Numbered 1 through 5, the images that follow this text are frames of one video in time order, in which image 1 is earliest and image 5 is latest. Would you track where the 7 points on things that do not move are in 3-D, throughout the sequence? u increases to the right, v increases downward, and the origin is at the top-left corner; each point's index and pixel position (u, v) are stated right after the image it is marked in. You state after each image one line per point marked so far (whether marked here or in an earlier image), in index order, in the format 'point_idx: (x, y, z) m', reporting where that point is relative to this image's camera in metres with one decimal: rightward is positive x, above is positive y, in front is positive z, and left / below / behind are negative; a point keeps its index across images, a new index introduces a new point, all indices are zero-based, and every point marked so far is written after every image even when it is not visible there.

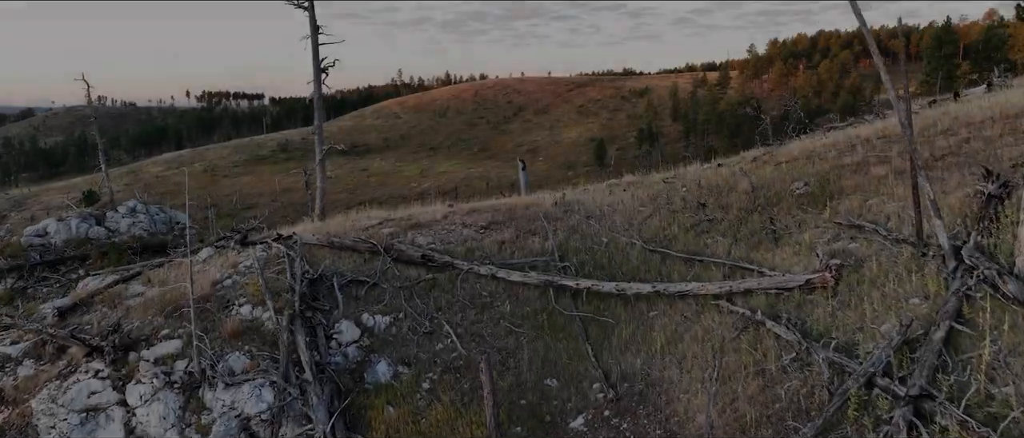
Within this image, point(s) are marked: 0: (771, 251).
0: (+3.6, -0.4, +8.1) m
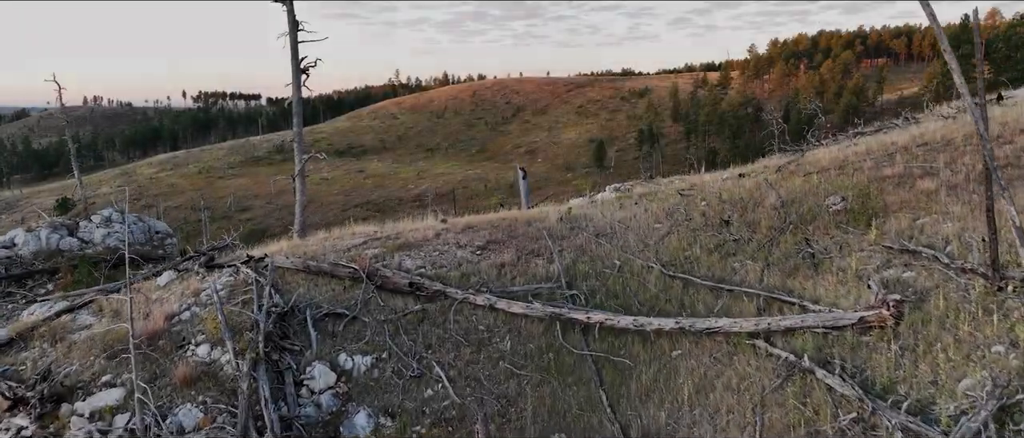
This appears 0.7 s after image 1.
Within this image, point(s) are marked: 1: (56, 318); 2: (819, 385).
0: (+3.6, -0.7, +7.1) m
1: (-6.1, -1.3, +7.9) m
2: (+2.9, -1.6, +5.6) m
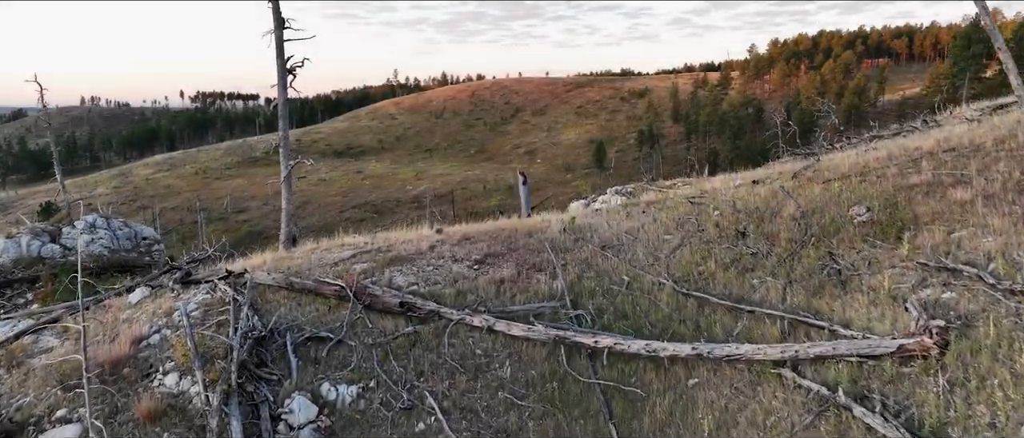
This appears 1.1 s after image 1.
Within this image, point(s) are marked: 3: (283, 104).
0: (+3.6, -0.9, +6.5) m
1: (-6.1, -1.5, +7.2) m
2: (+2.9, -1.7, +5.0) m
3: (-3.8, +1.9, +9.7) m
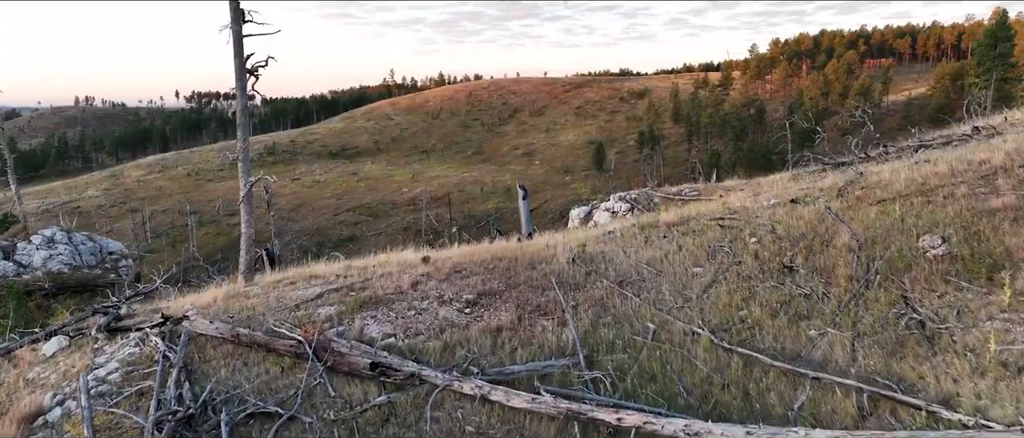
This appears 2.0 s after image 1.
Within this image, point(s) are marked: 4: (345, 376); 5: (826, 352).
0: (+3.6, -1.2, +5.1) m
1: (-6.1, -1.9, +5.8) m
2: (+2.9, -2.1, +3.6) m
3: (-3.8, +1.5, +8.3) m
4: (-1.6, -1.5, +5.5) m
5: (+3.0, -1.2, +5.5) m
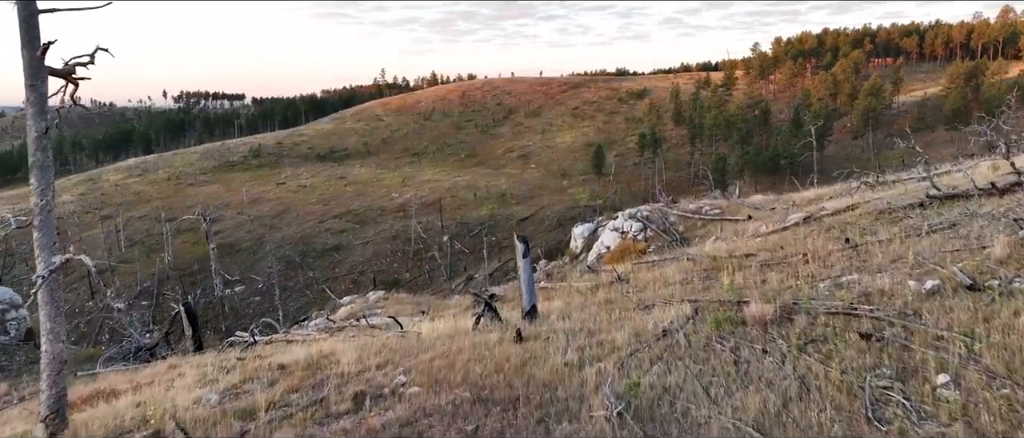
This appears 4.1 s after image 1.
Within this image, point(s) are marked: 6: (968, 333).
0: (+3.6, -2.1, +1.7) m
1: (-6.1, -2.7, +2.4) m
2: (+2.9, -3.0, +0.2) m
3: (-3.9, +0.7, +4.9) m
4: (-1.6, -2.3, +2.1) m
5: (+2.9, -2.1, +2.1) m
6: (+3.5, -0.9, +4.5) m
